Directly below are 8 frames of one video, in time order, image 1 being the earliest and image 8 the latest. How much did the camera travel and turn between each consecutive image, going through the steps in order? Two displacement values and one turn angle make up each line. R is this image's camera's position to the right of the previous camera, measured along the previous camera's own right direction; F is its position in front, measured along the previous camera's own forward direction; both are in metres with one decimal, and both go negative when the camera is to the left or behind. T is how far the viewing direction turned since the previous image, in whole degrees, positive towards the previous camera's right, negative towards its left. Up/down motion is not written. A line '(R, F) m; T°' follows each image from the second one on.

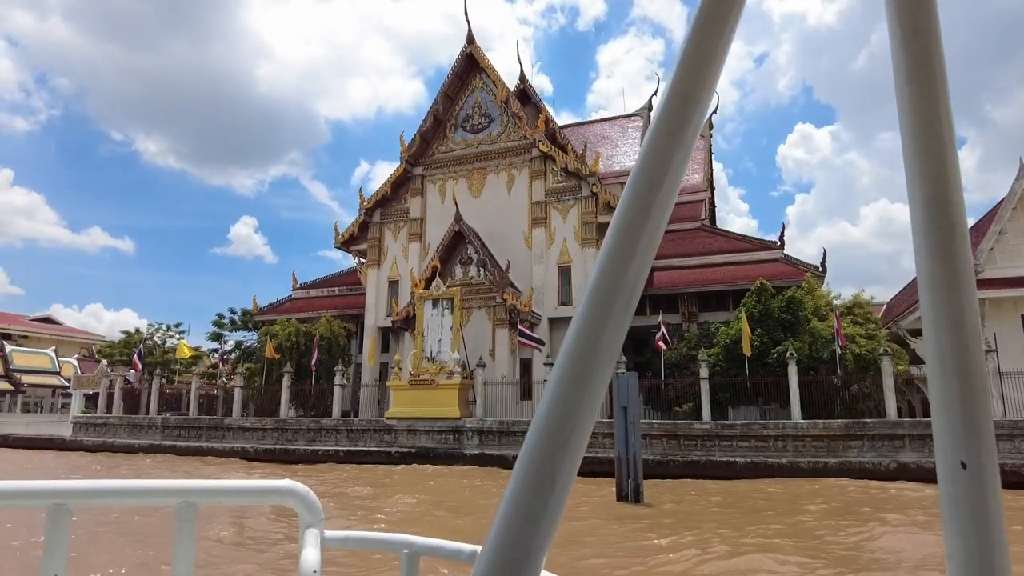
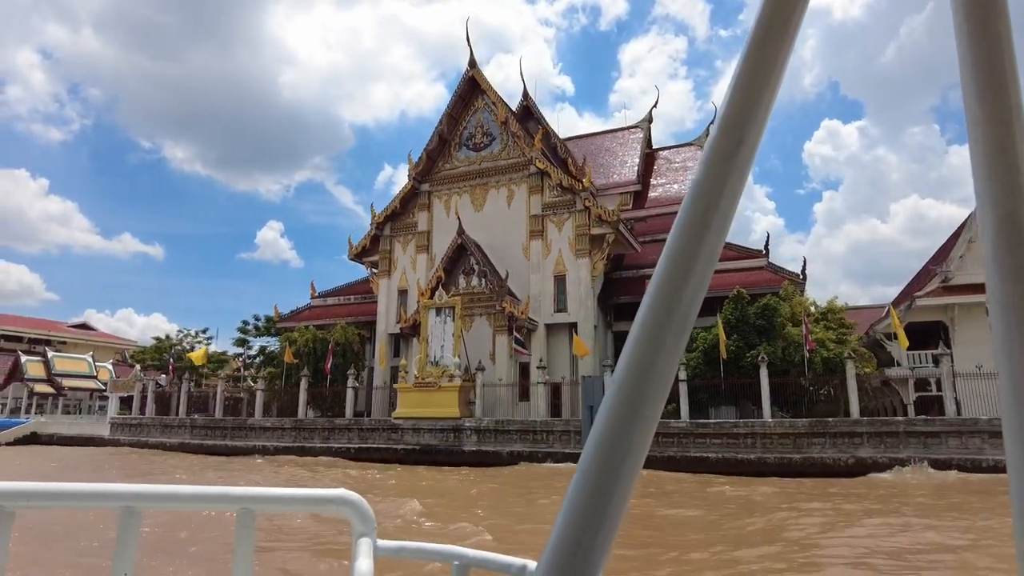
(+0.2, -0.3) m; -2°
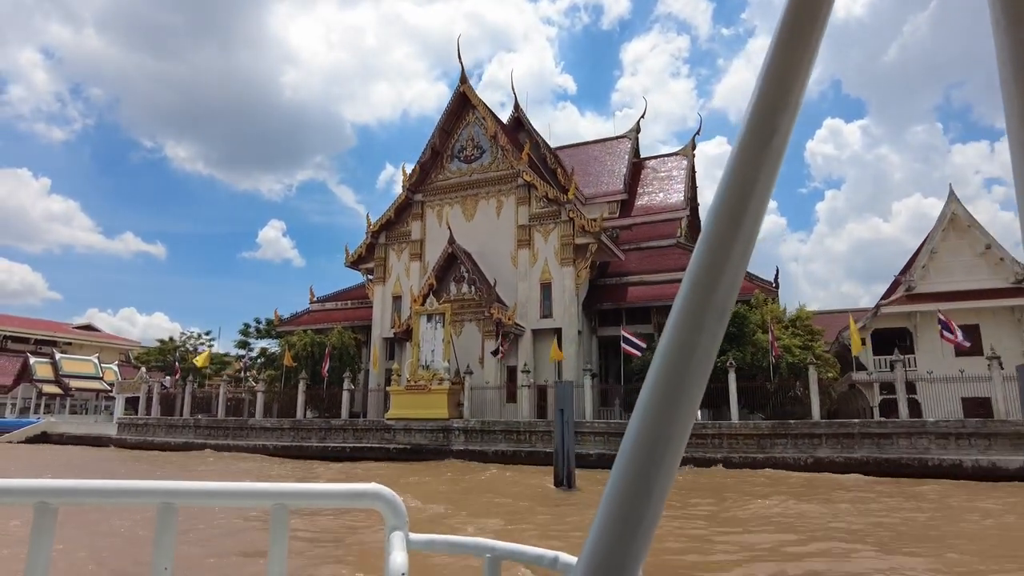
(+0.1, -0.2) m; 0°
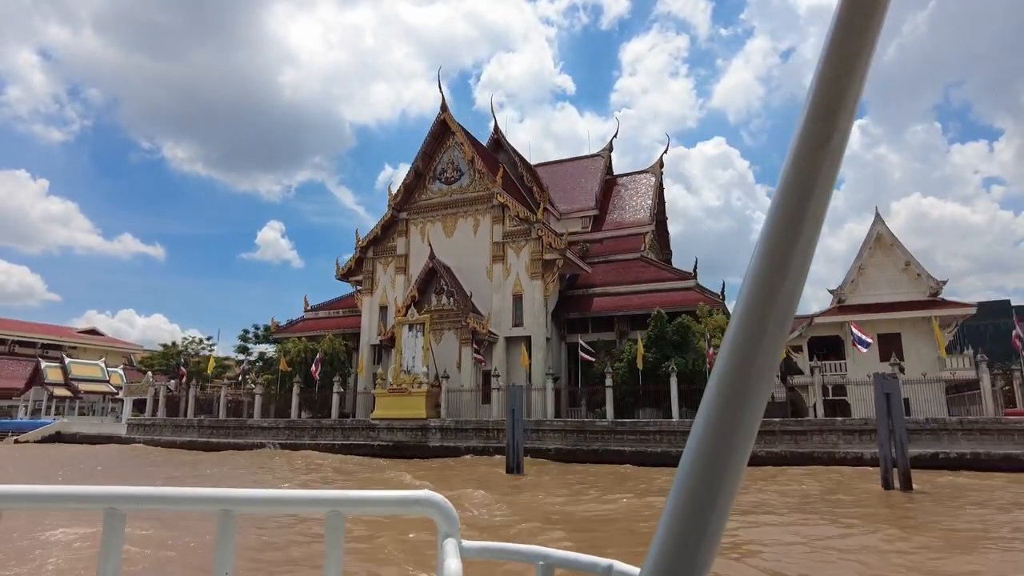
(+0.2, -0.4) m; 0°
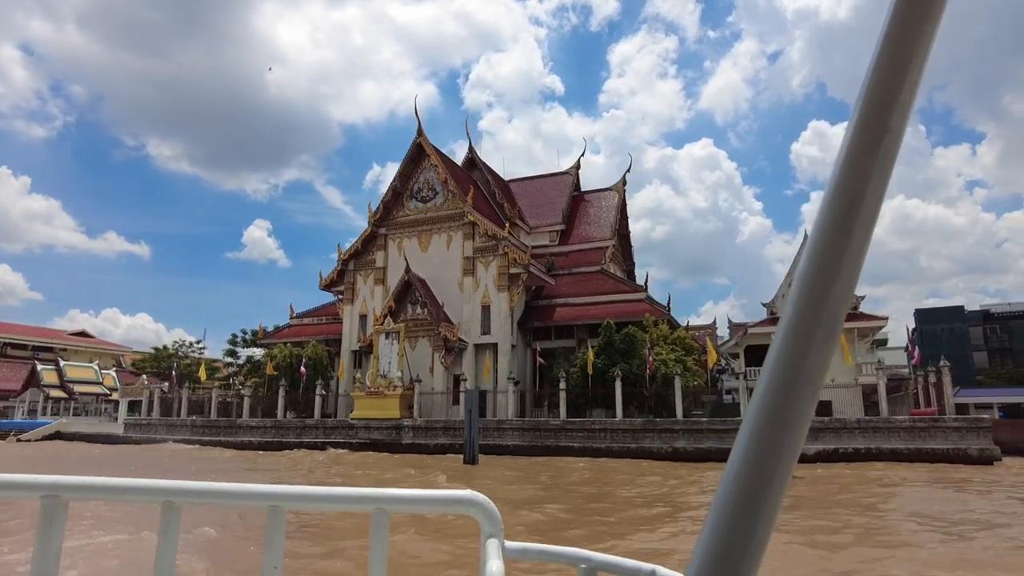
(+0.2, -0.5) m; +1°
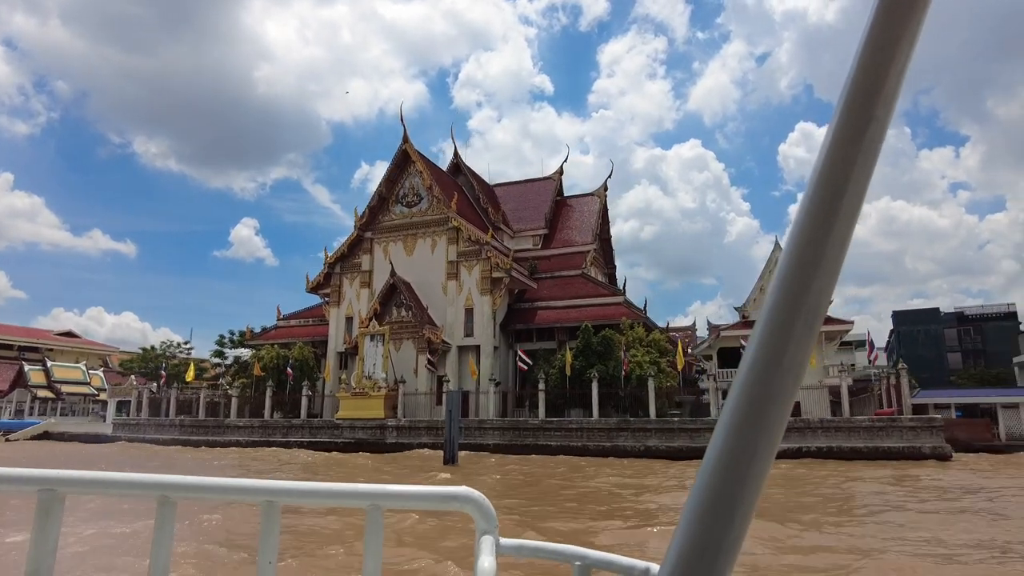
(+0.1, -0.2) m; +1°
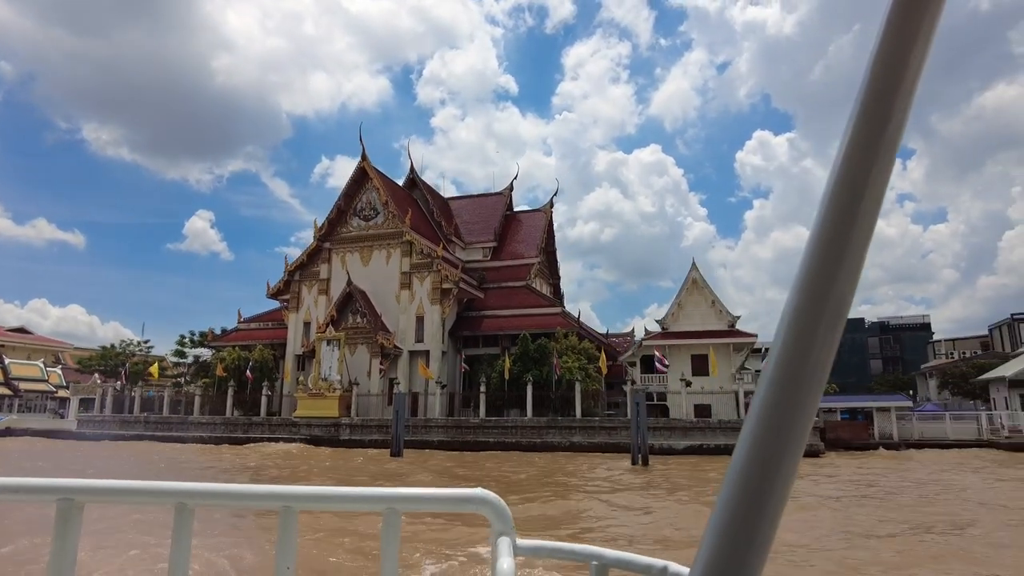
(+0.1, -0.5) m; +4°
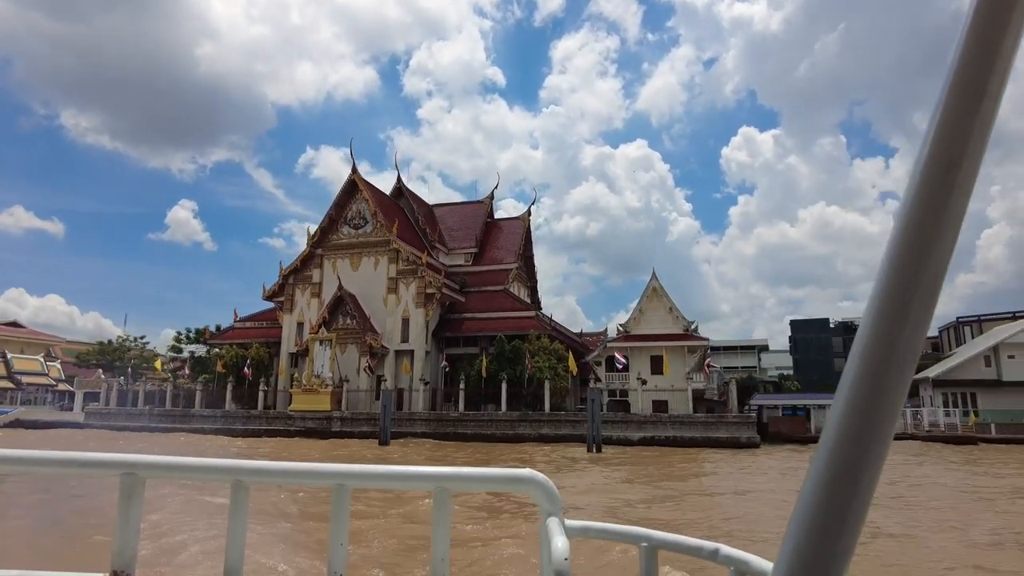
(+0.1, -0.5) m; +1°
